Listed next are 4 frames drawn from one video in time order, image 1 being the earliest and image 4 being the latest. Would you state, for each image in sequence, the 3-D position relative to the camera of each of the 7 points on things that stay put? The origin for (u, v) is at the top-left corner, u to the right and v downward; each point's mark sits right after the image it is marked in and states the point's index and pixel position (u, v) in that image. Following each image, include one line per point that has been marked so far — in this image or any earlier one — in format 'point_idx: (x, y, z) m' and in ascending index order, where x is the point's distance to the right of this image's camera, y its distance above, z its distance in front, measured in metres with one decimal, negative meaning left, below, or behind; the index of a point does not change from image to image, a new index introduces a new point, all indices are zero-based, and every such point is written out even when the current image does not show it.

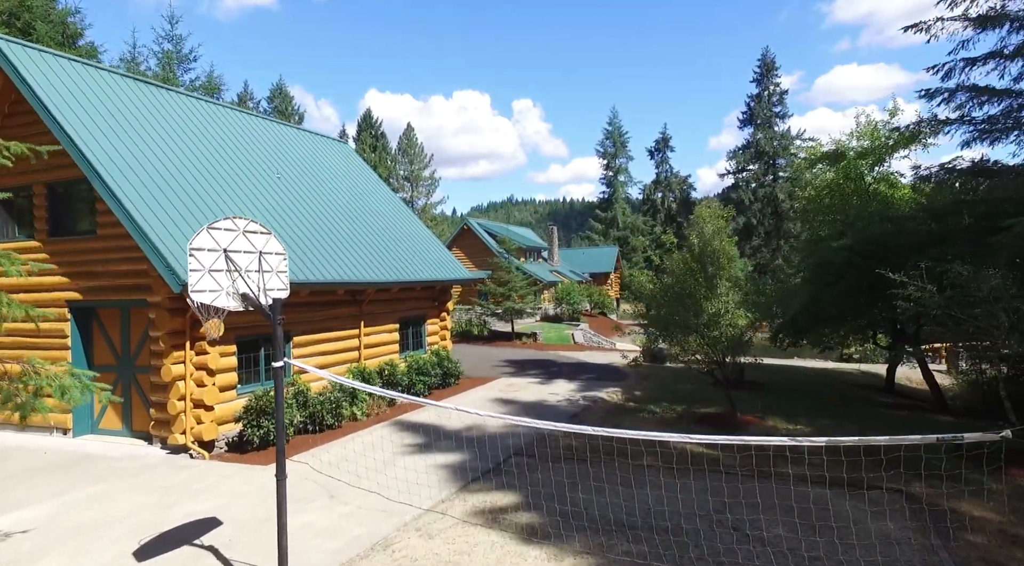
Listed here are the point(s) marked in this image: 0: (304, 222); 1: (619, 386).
0: (-4.6, +1.3, +14.9) m
1: (+2.6, -2.5, +16.1) m
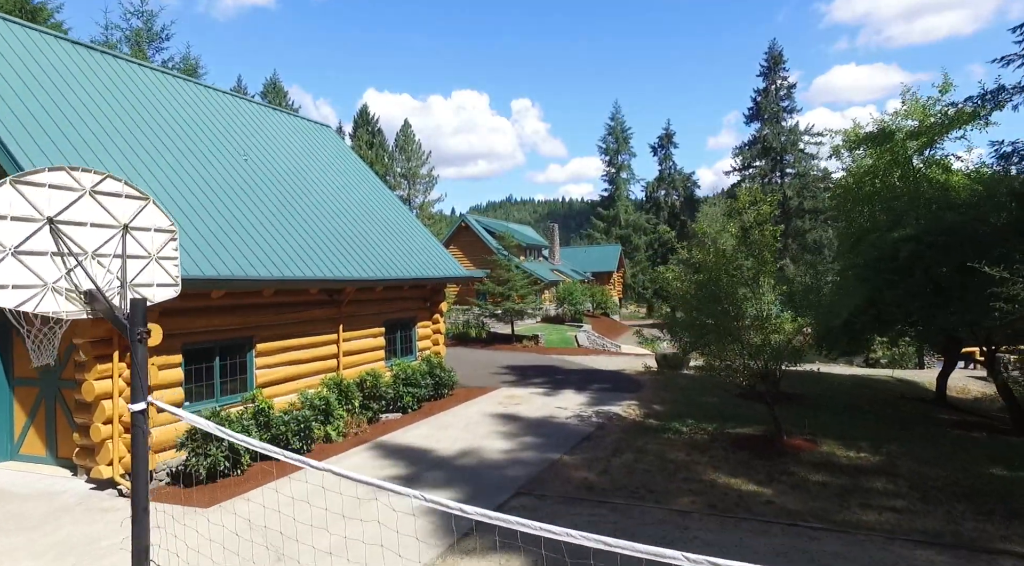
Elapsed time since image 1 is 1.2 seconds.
0: (-4.6, +1.4, +13.0) m
1: (+2.6, -2.5, +14.1) m
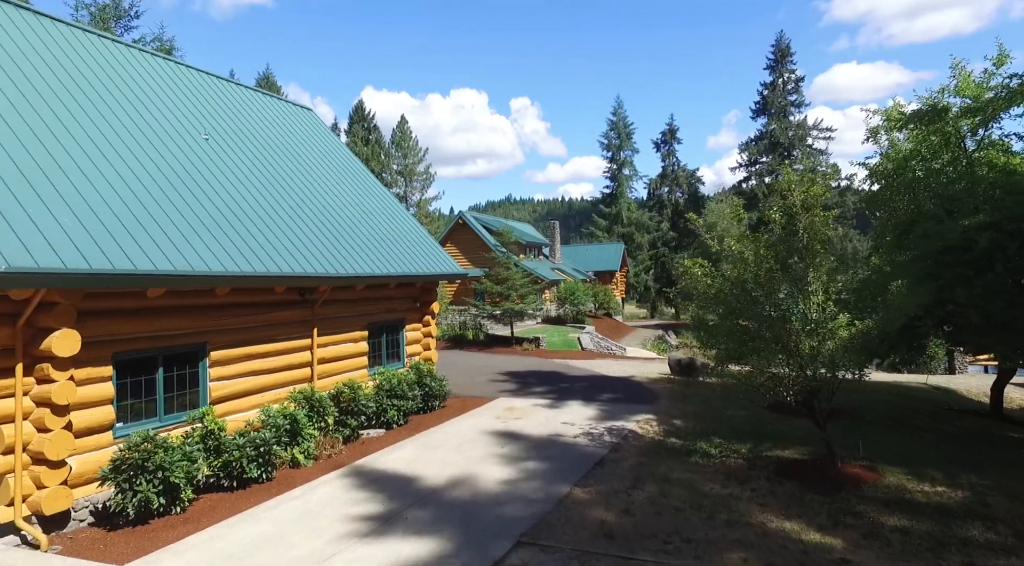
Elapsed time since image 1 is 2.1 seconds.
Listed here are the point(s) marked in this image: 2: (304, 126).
0: (-4.6, +1.4, +11.3) m
1: (+2.6, -2.4, +12.5) m
2: (-5.0, +3.8, +15.9) m
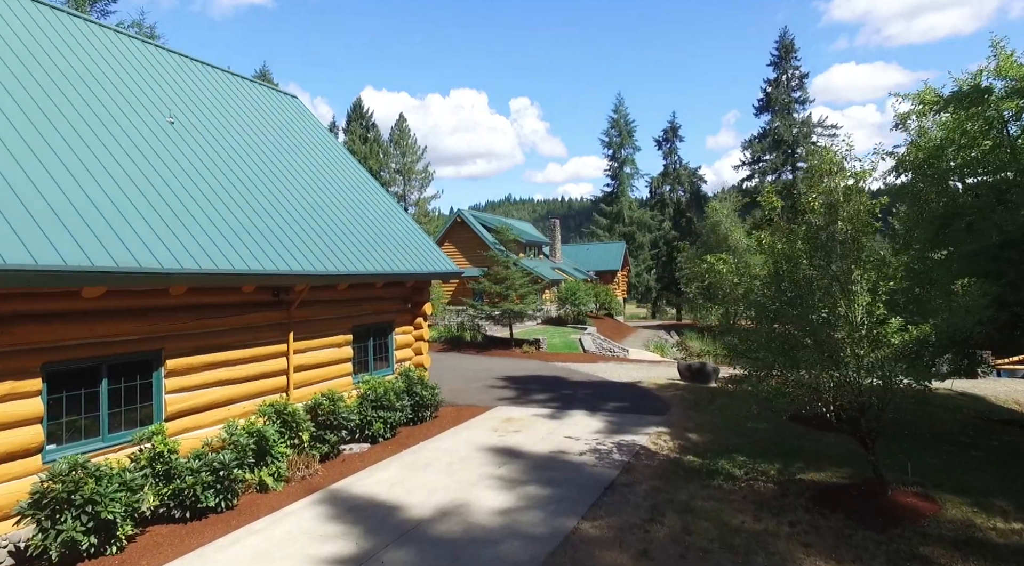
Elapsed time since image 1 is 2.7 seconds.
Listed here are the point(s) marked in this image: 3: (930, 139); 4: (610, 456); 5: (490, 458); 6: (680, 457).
0: (-4.6, +1.5, +10.1) m
1: (+2.6, -2.4, +11.3) m
2: (-5.0, +3.8, +14.7) m
3: (+8.1, +2.8, +12.9) m
4: (+1.4, -2.4, +9.3) m
5: (-0.3, -2.5, +9.5) m
6: (+2.4, -2.4, +9.3) m
